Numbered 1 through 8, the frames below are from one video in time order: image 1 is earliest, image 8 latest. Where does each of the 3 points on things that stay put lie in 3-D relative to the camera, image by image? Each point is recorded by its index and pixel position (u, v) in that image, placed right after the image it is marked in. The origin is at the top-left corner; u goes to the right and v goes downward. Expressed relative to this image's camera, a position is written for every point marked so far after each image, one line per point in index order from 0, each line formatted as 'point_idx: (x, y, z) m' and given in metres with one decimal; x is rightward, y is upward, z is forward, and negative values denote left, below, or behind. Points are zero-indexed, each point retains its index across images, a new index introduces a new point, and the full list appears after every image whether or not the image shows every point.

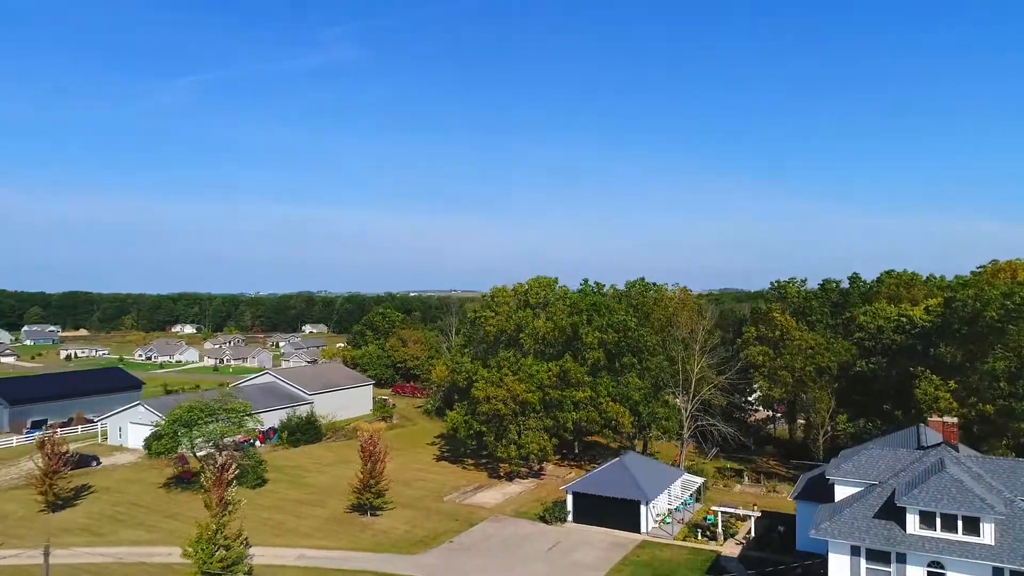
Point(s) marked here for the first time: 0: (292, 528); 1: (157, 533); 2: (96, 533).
0: (-5.9, -6.5, +19.5) m
1: (-9.4, -6.5, +19.2) m
2: (-11.0, -6.5, +19.1) m
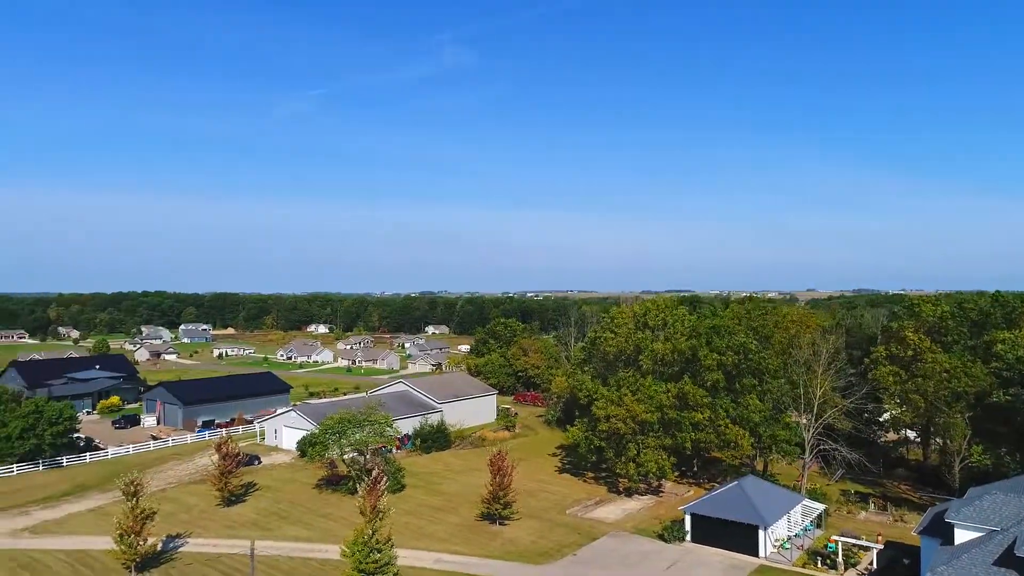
0: (-2.4, -7.3, +21.5) m
1: (-6.0, -7.3, +21.7) m
2: (-7.5, -7.3, +21.9) m
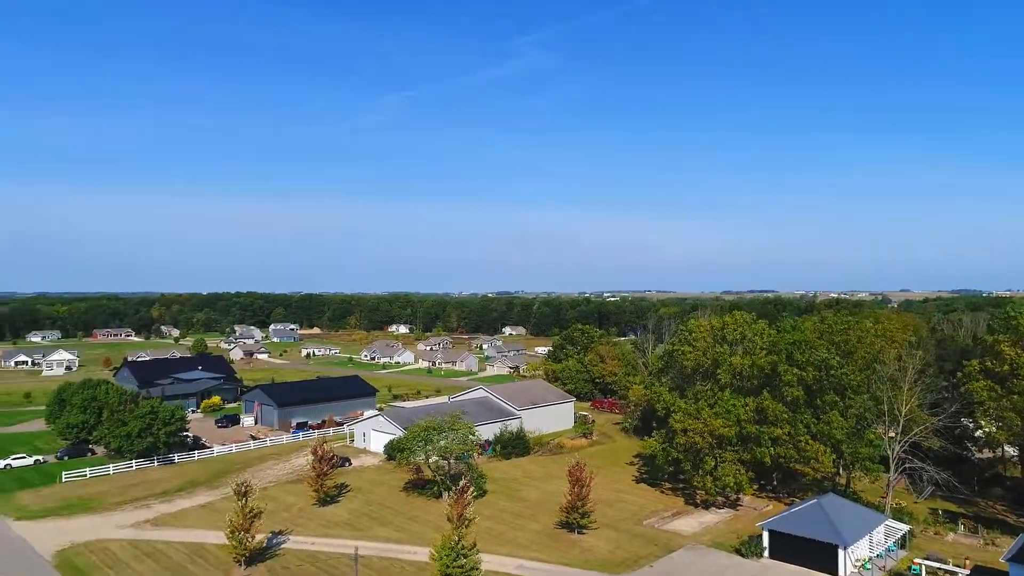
0: (0.0, -7.8, +22.4) m
1: (-3.5, -7.8, +23.1) m
2: (-5.0, -7.8, +23.4) m
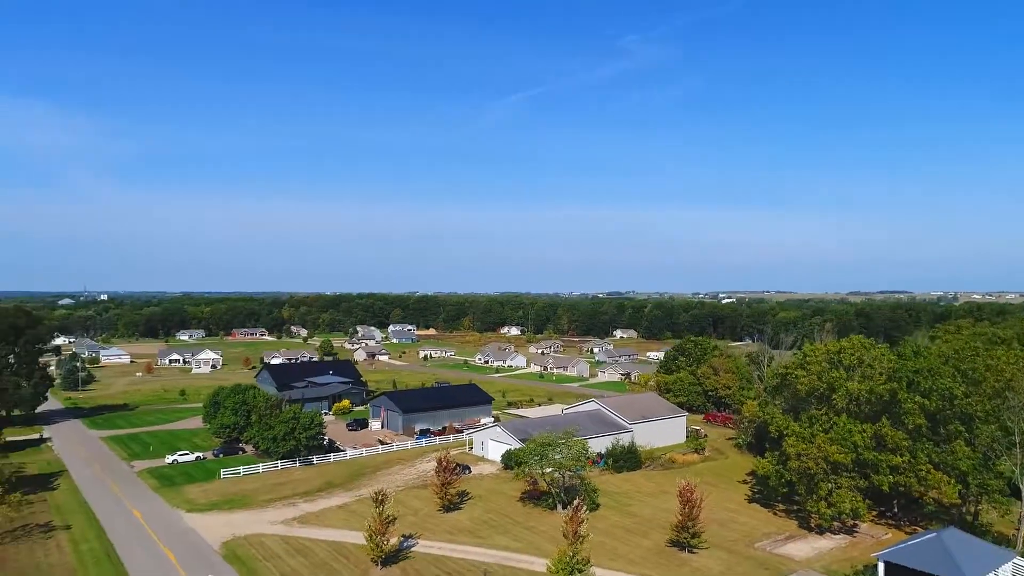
0: (+3.7, -8.7, +23.5) m
1: (+0.3, -8.7, +24.7) m
2: (-1.1, -8.7, +25.2) m
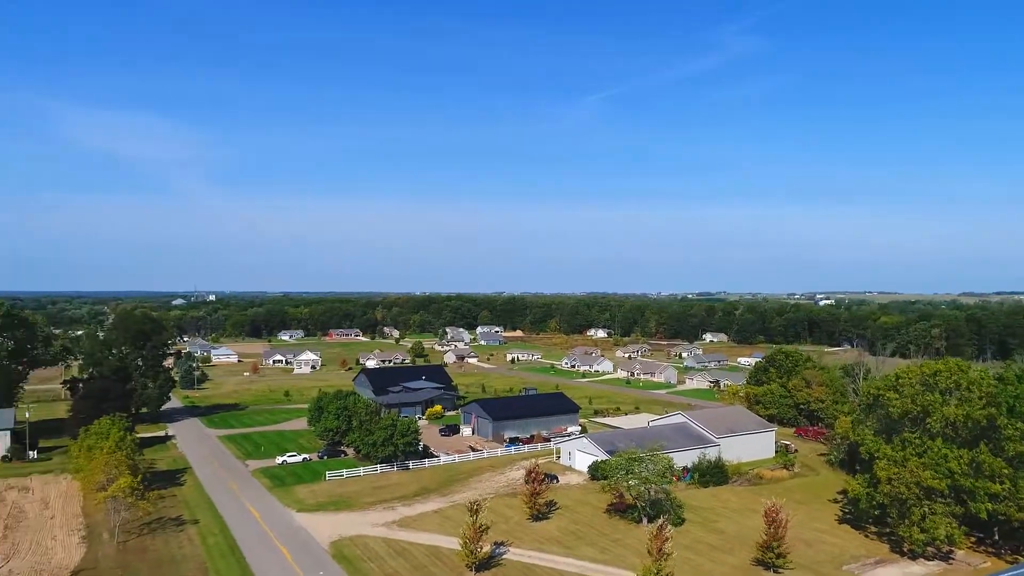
0: (+6.6, -9.5, +24.1) m
1: (+3.4, -9.5, +25.6) m
2: (+2.0, -9.4, +26.4) m
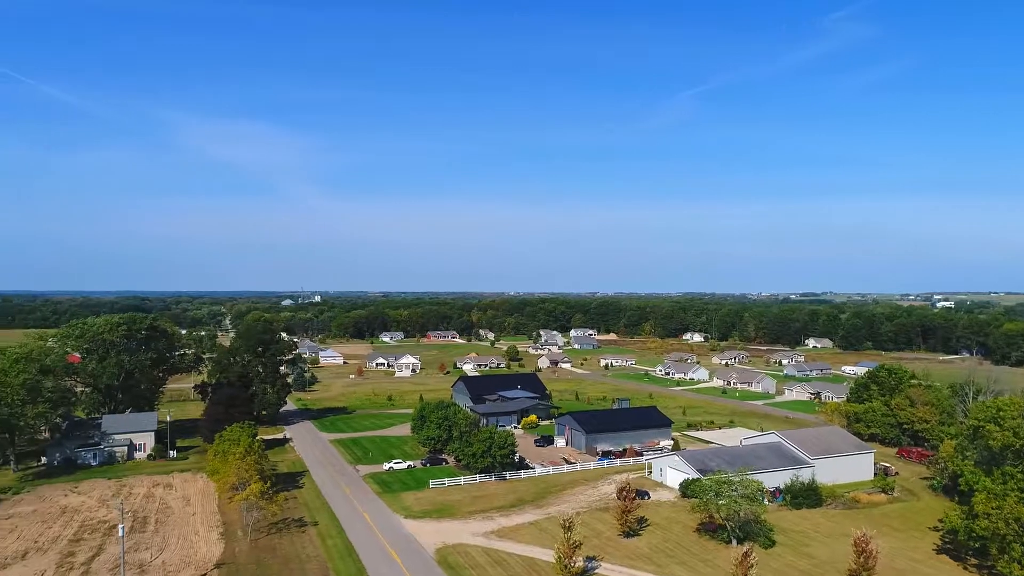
0: (+9.8, -10.6, +24.7) m
1: (+6.8, -10.6, +26.7) m
2: (+5.5, -10.5, +27.6) m
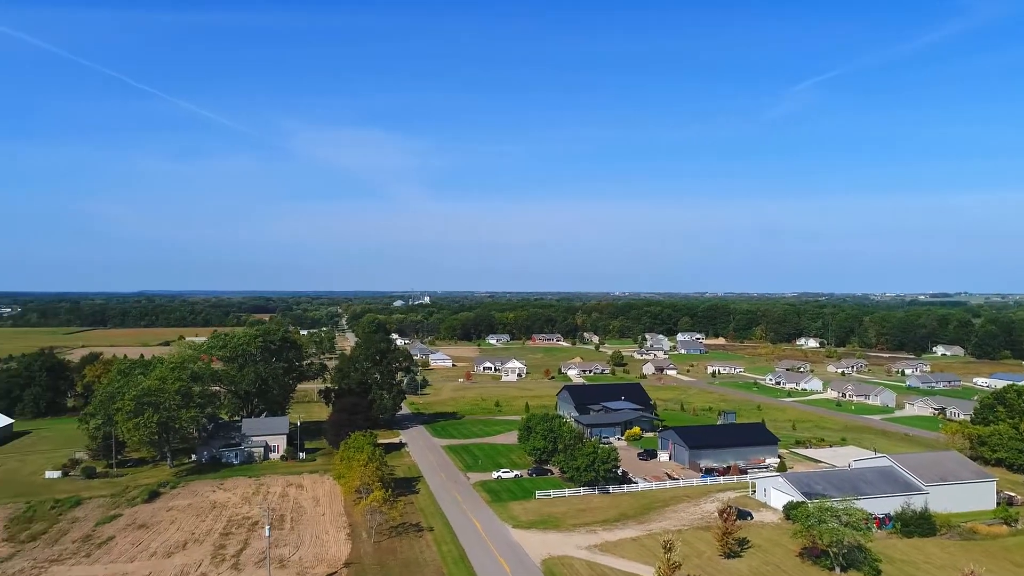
0: (+13.4, -11.7, +24.8) m
1: (+10.7, -11.7, +27.1) m
2: (+9.6, -11.7, +28.2) m
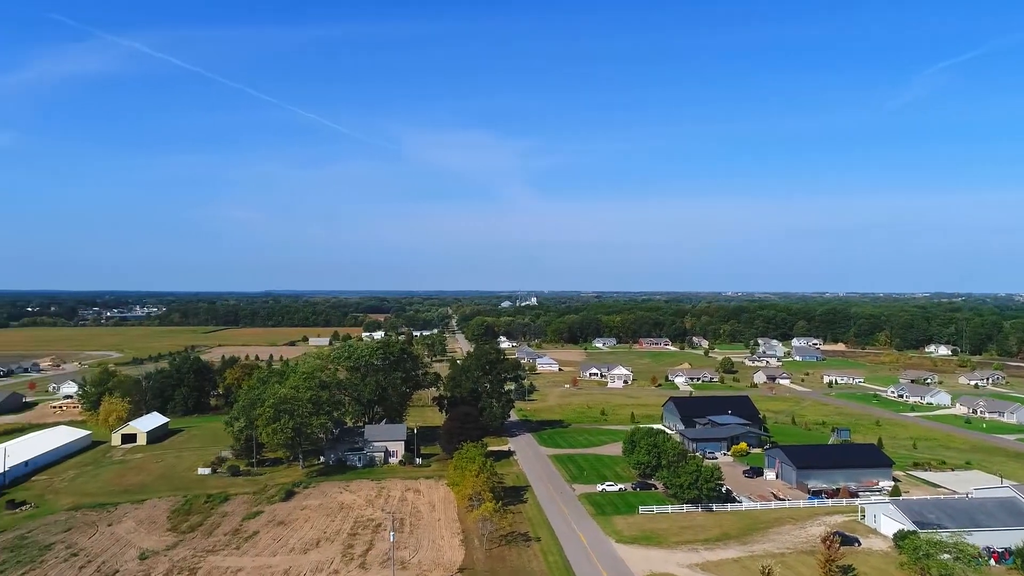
0: (+16.9, -13.0, +24.4) m
1: (+14.7, -13.0, +27.1) m
2: (+13.7, -12.9, +28.4) m
